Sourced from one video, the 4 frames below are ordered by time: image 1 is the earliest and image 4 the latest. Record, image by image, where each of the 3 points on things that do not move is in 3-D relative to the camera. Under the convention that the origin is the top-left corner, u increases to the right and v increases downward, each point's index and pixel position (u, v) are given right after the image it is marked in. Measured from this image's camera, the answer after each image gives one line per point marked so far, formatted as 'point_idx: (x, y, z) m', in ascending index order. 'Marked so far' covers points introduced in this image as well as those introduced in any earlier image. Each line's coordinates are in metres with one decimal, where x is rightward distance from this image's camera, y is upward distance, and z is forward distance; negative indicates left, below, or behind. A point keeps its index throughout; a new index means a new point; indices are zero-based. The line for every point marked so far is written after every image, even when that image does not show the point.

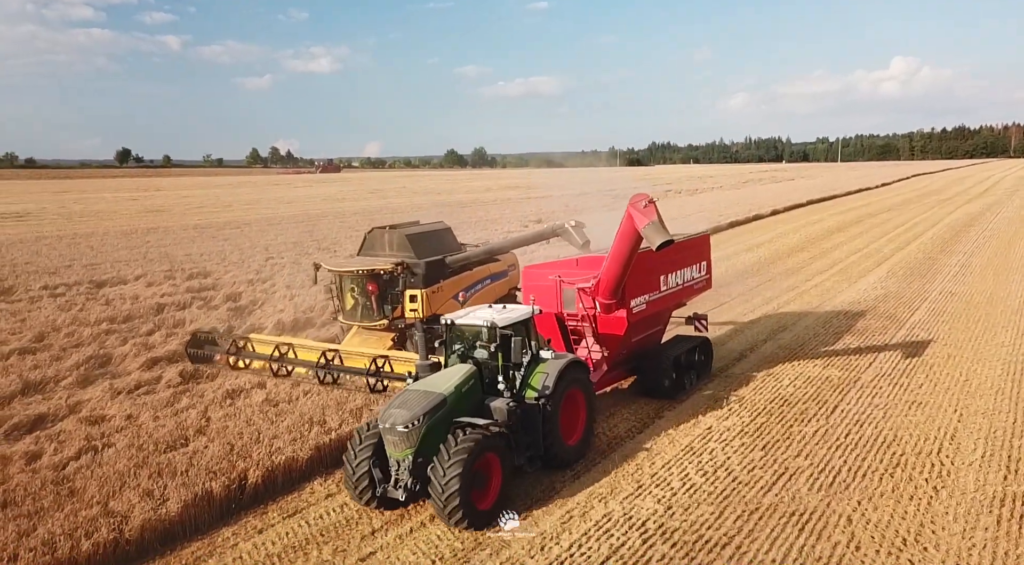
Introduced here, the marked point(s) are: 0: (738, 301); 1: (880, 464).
0: (+6.4, -0.5, +19.3) m
1: (+3.4, -1.7, +6.3) m
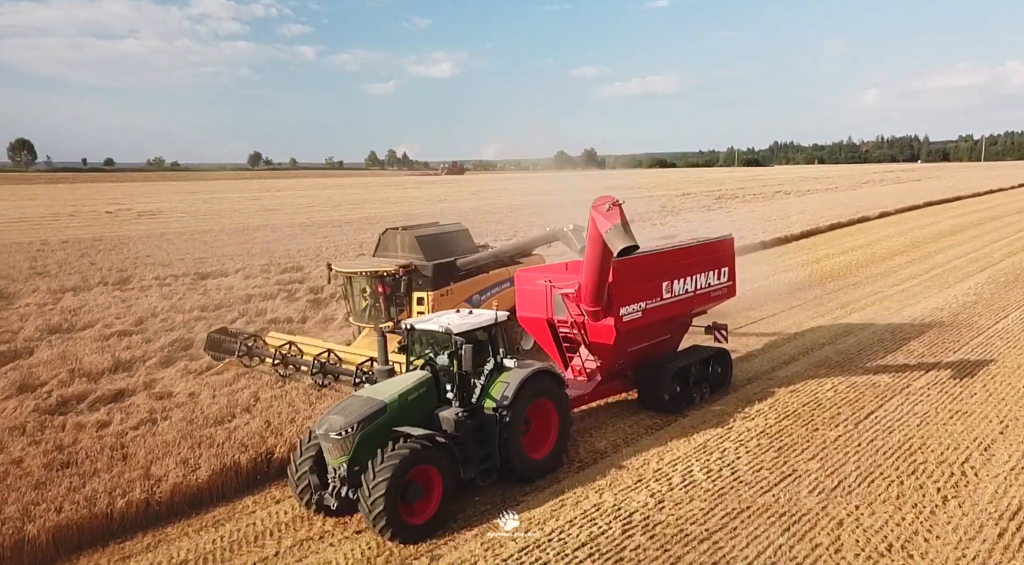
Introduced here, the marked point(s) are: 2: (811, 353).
0: (+8.1, -0.6, +18.5) m
1: (+3.3, -1.6, +6.0) m
2: (+5.1, -1.2, +11.7) m
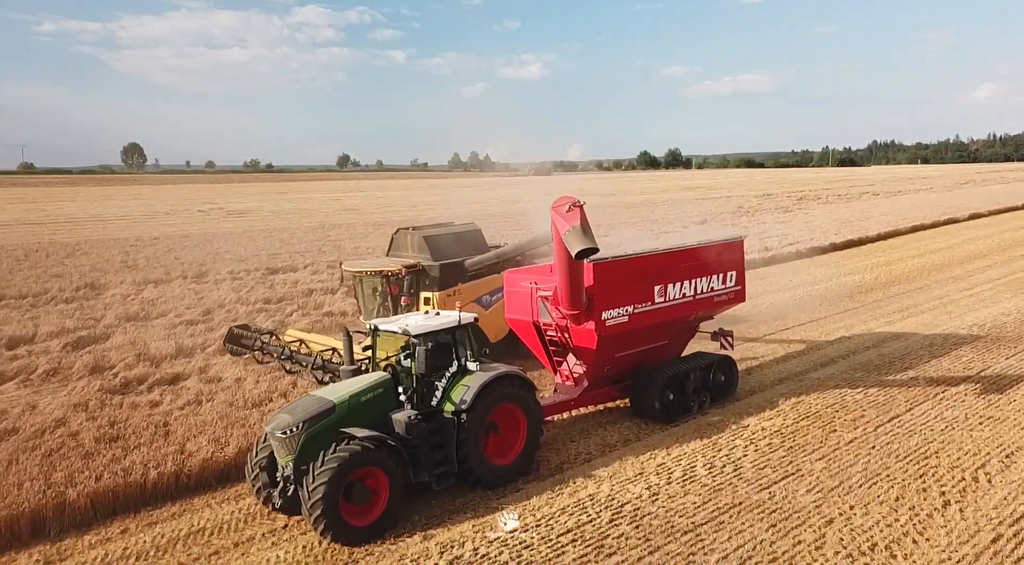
0: (+9.2, -0.6, +17.7) m
1: (+3.3, -1.6, +5.8) m
2: (+5.6, -1.2, +11.3) m
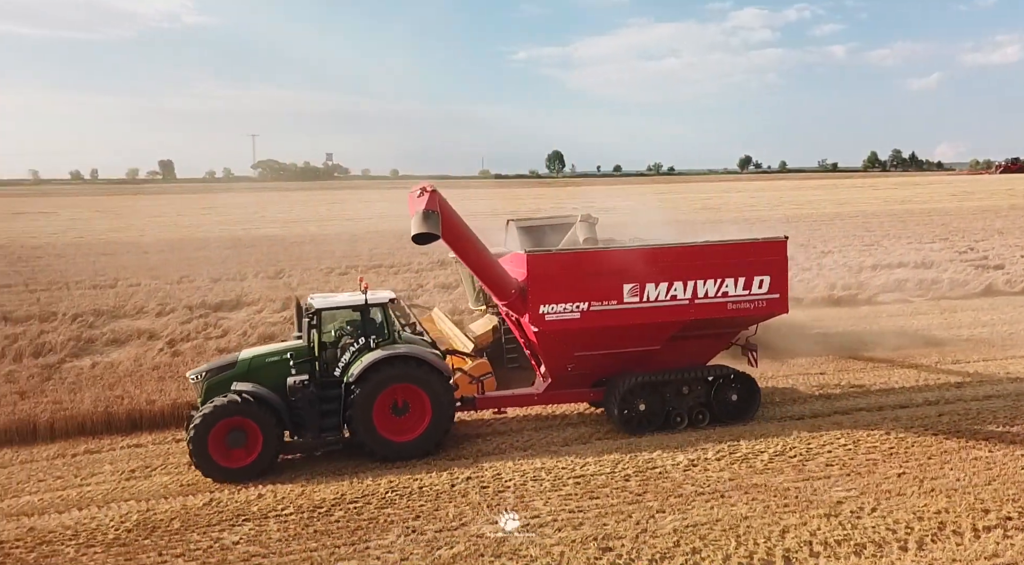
0: (+14.1, -1.1, +12.7) m
1: (+3.3, -1.5, +4.8) m
2: (+7.9, -1.3, +8.7) m
